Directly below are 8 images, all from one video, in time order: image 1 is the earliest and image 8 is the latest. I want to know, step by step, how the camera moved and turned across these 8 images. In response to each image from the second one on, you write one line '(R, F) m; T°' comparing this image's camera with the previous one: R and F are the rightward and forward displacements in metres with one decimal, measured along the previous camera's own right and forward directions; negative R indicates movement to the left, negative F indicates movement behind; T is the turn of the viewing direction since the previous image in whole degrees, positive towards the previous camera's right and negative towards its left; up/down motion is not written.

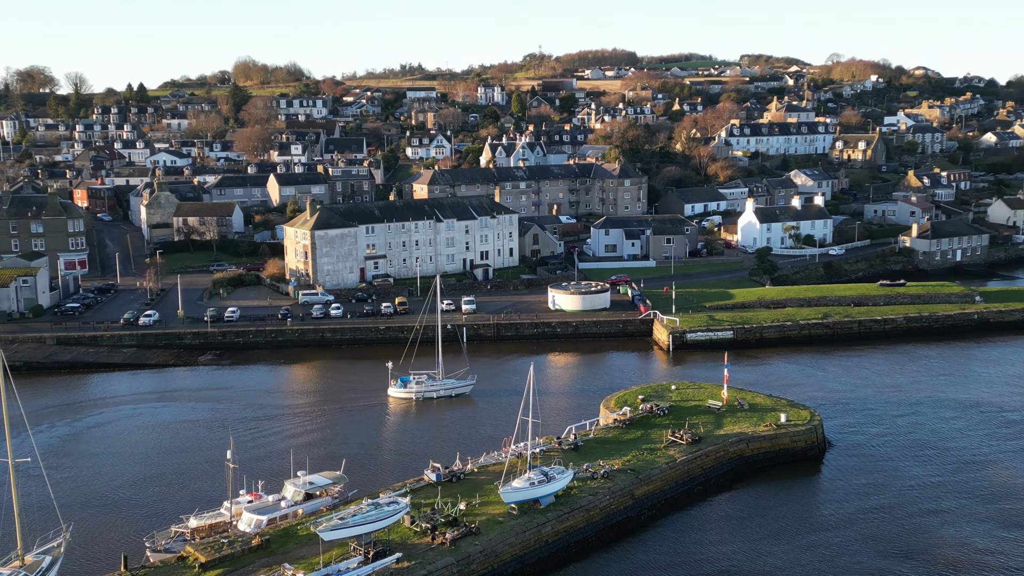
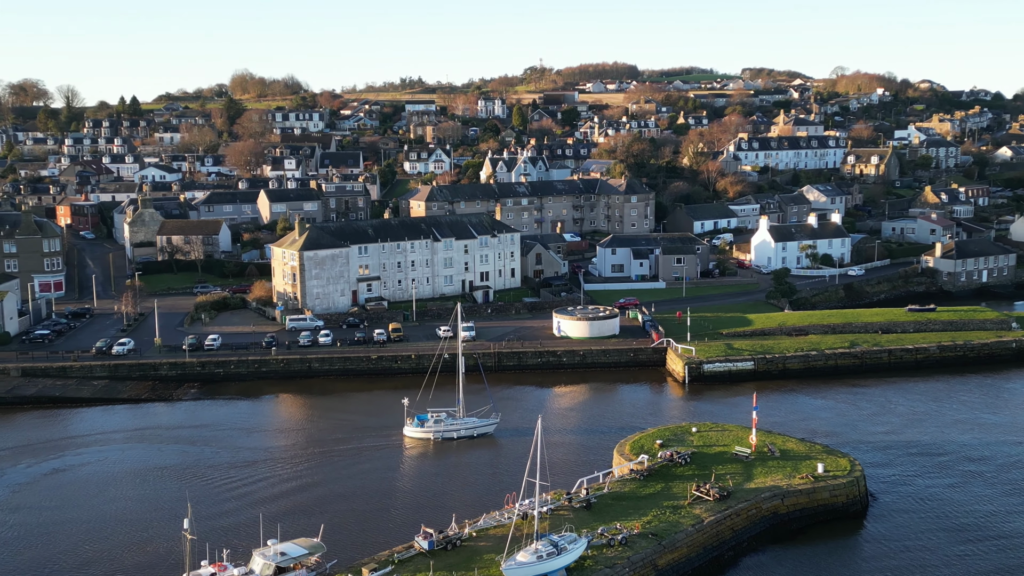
(-0.1, +3.3) m; 0°
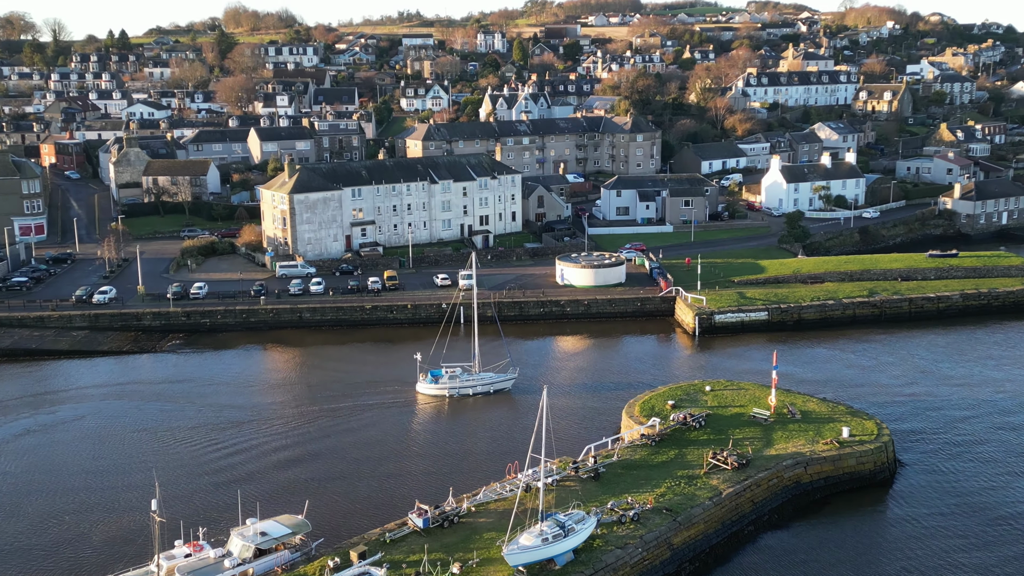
(0.0, +2.2) m; 0°
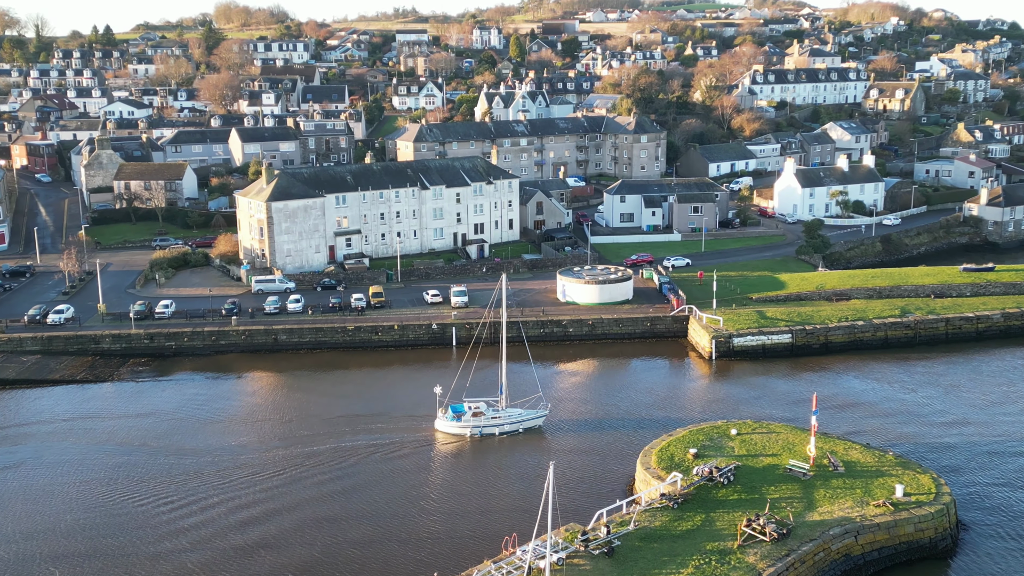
(0.0, +3.6) m; 0°
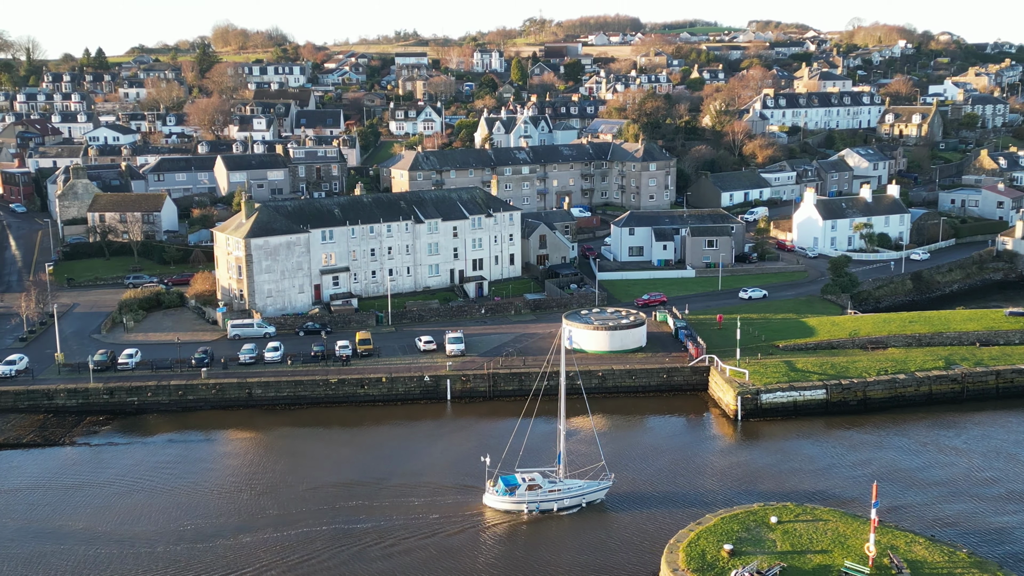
(0.0, +3.6) m; 0°
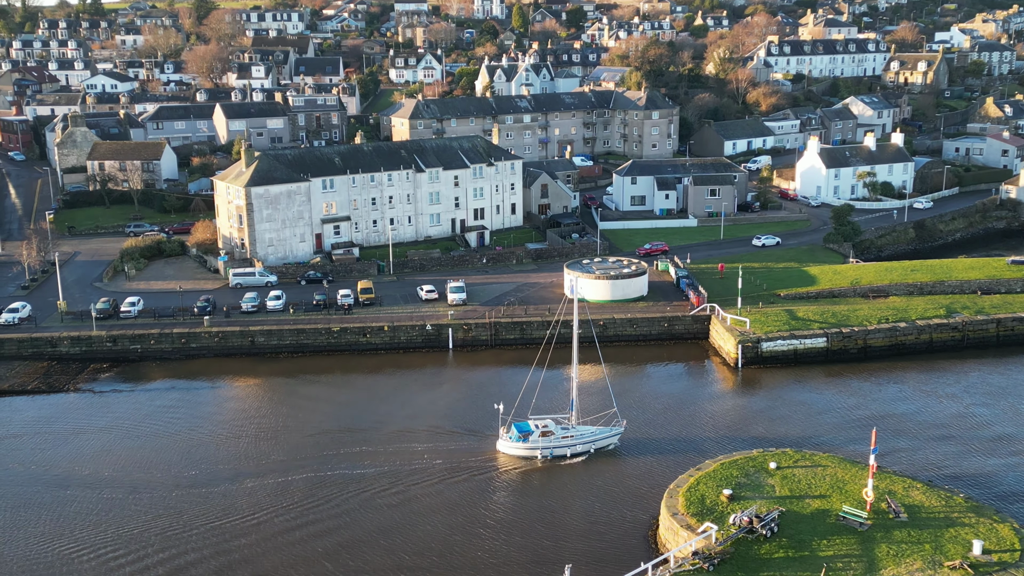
(0.0, 0.0) m; 0°
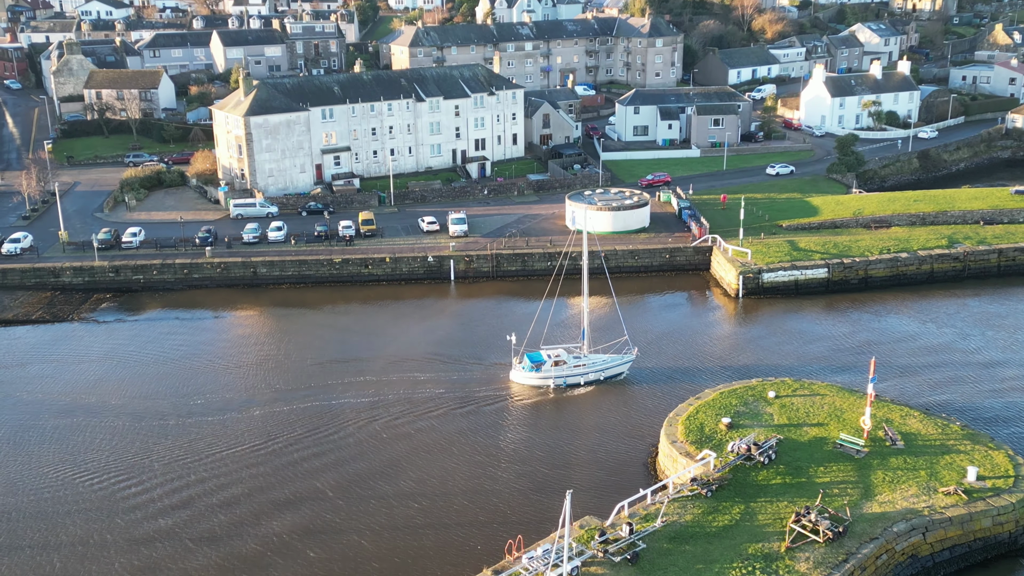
(0.0, 0.0) m; 0°
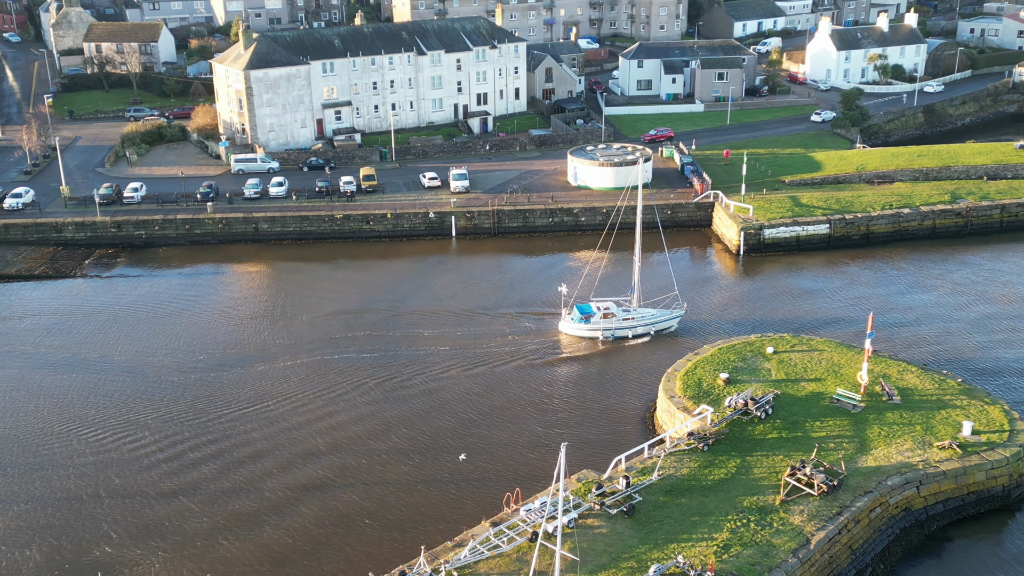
(+0.1, -0.1) m; 0°
